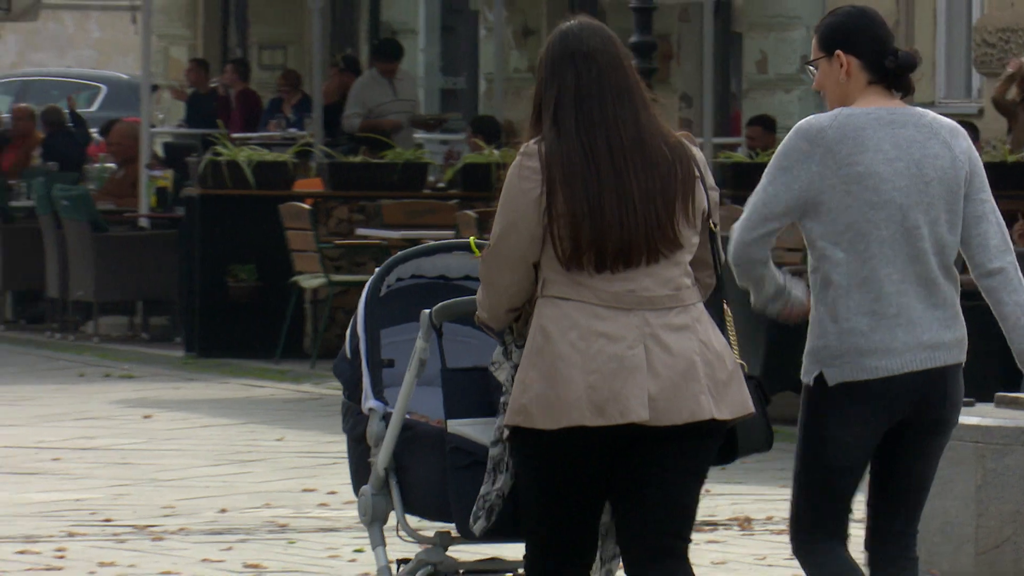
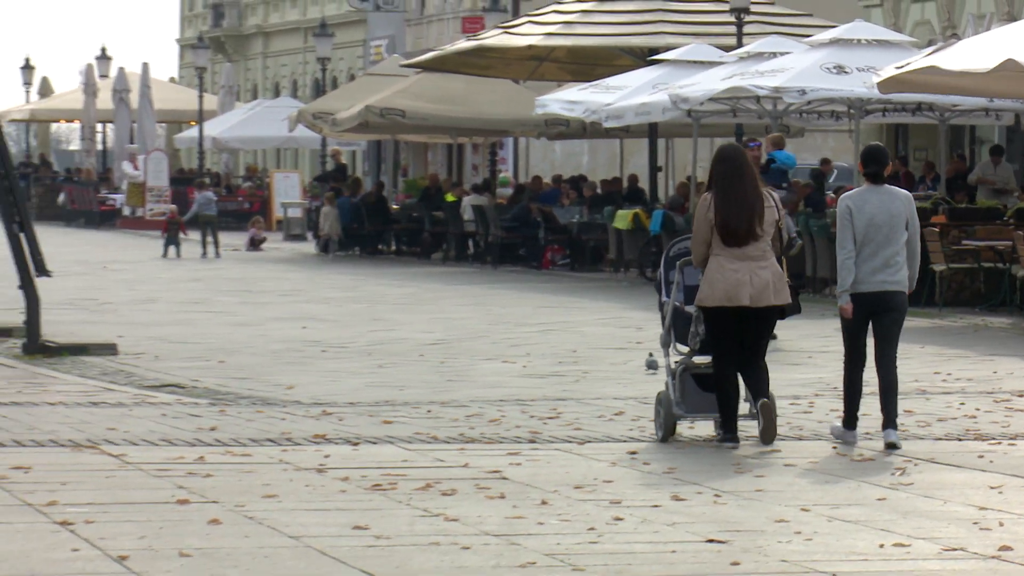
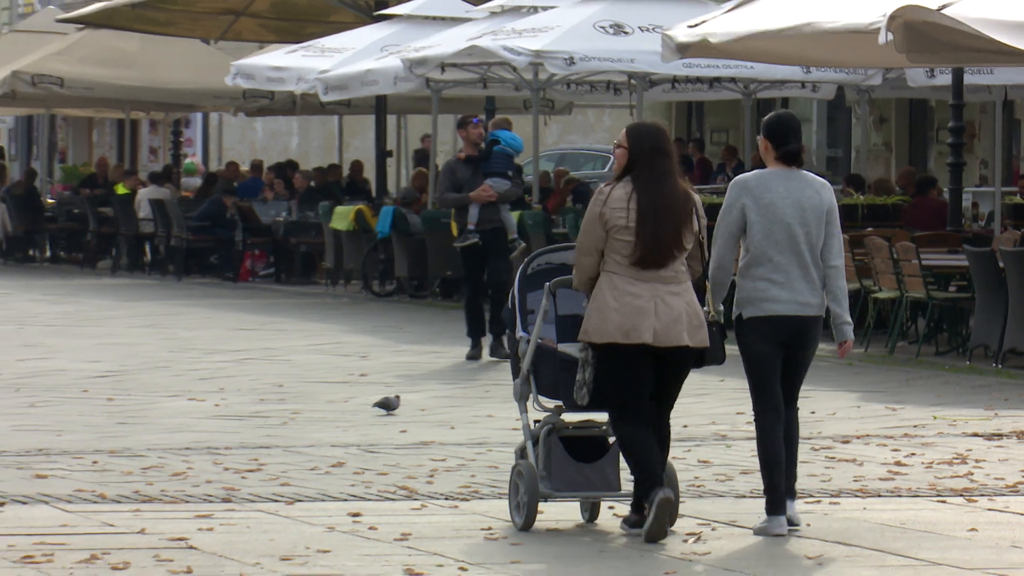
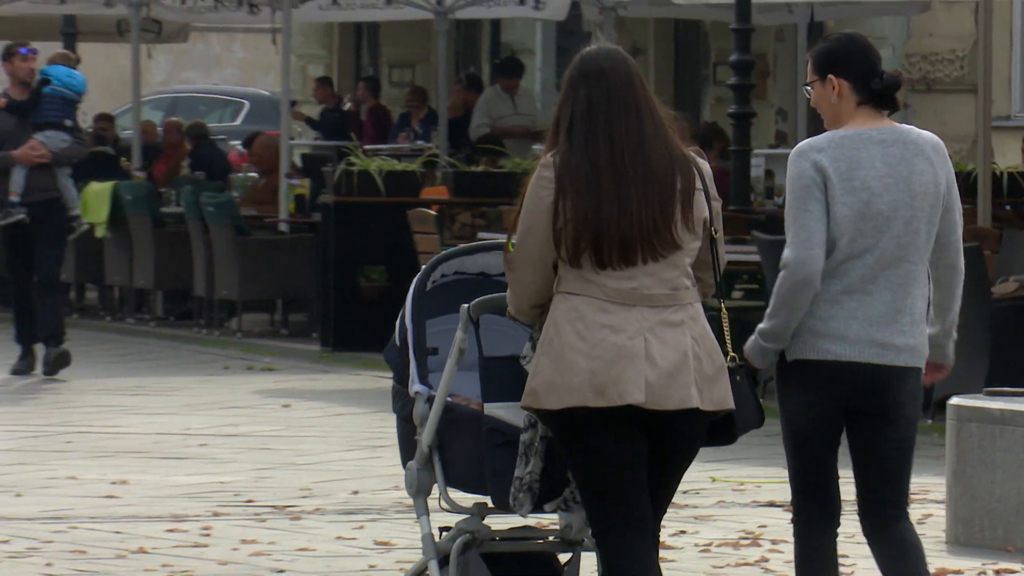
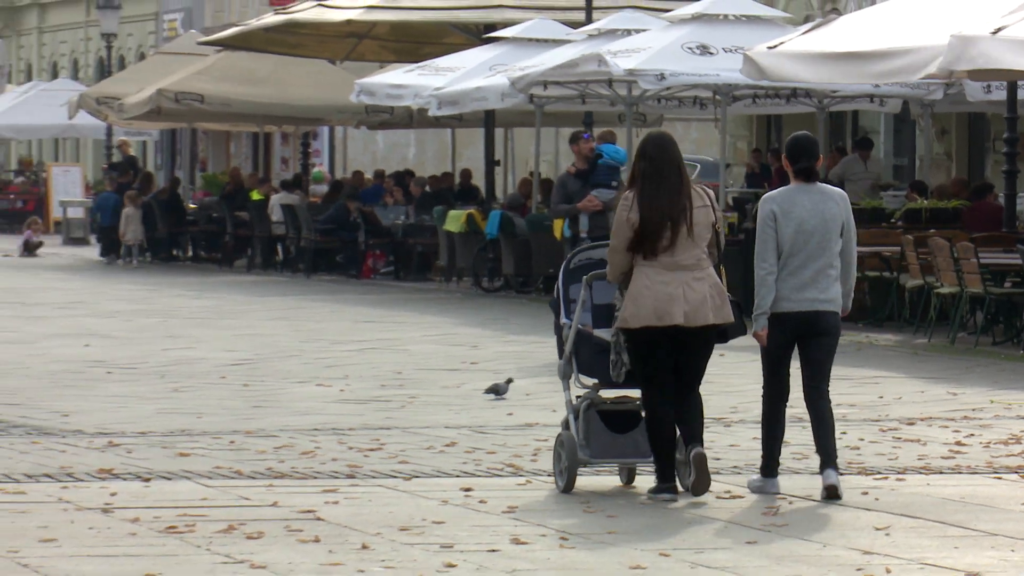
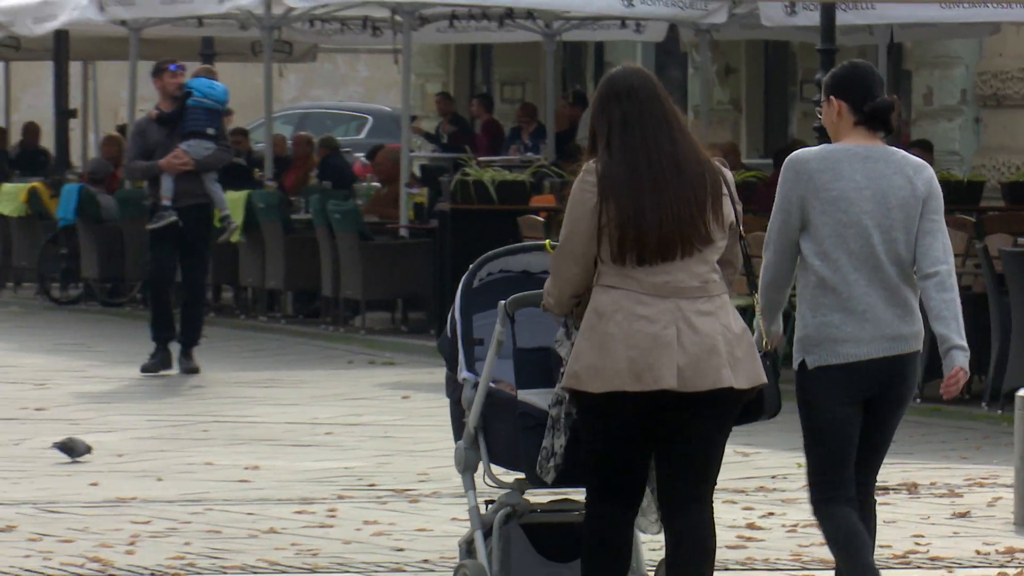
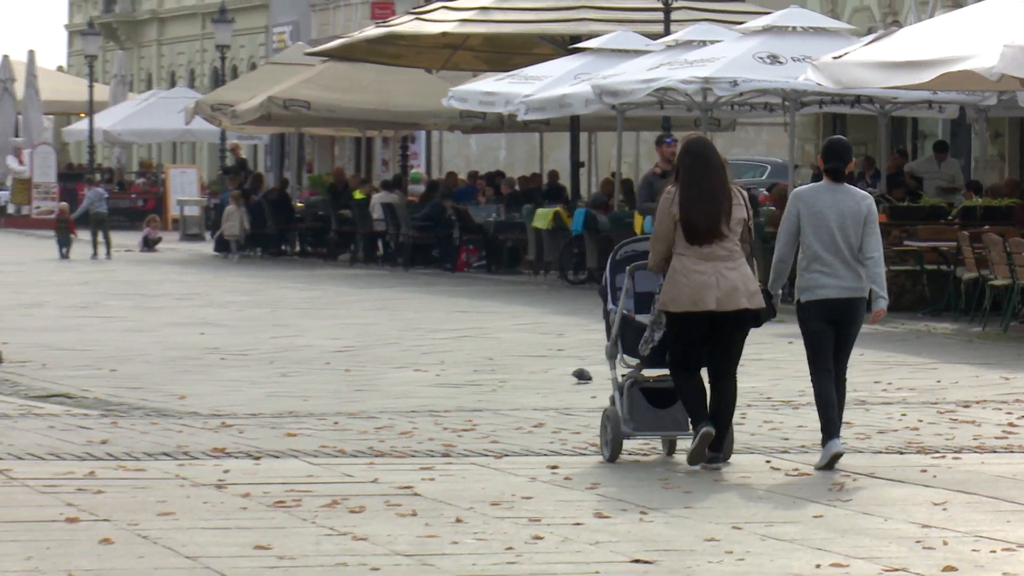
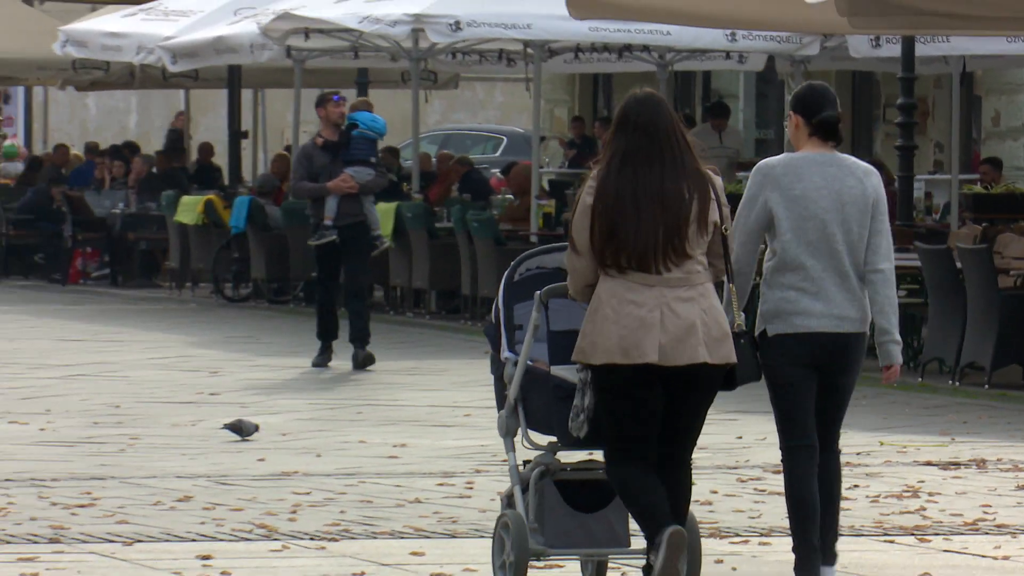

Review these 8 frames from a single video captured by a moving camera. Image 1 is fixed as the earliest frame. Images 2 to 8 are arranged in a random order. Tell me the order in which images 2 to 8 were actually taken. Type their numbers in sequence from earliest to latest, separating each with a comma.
4, 6, 8, 3, 5, 7, 2
